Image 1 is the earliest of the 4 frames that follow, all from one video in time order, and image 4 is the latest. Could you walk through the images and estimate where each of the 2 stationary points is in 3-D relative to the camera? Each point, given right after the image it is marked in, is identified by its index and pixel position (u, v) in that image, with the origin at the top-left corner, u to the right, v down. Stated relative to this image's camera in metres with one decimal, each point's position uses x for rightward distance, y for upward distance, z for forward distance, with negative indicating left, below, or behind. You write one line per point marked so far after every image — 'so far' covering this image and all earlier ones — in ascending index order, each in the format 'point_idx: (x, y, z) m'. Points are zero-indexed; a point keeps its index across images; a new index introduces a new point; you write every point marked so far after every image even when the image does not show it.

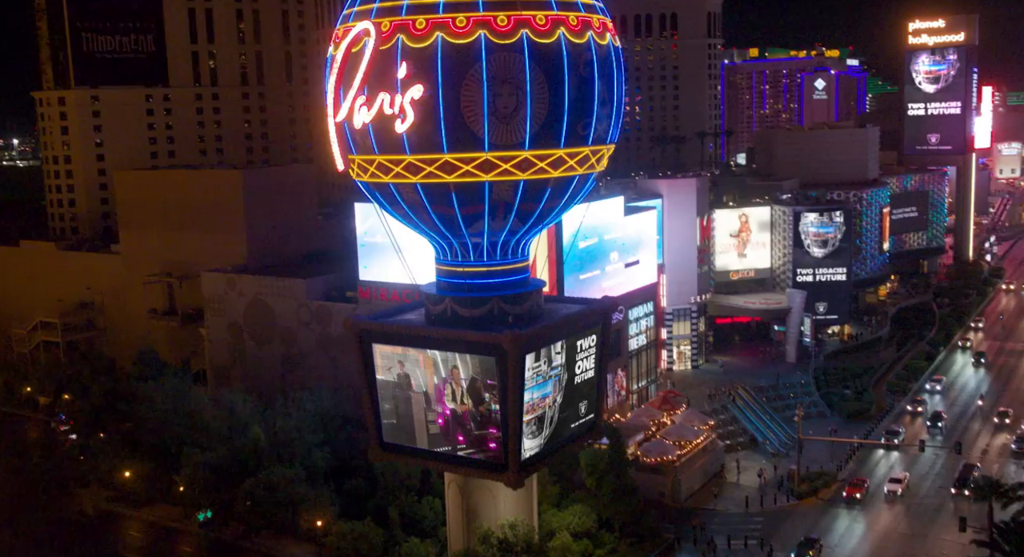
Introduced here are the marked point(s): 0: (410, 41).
0: (-1.9, +4.4, +19.5) m
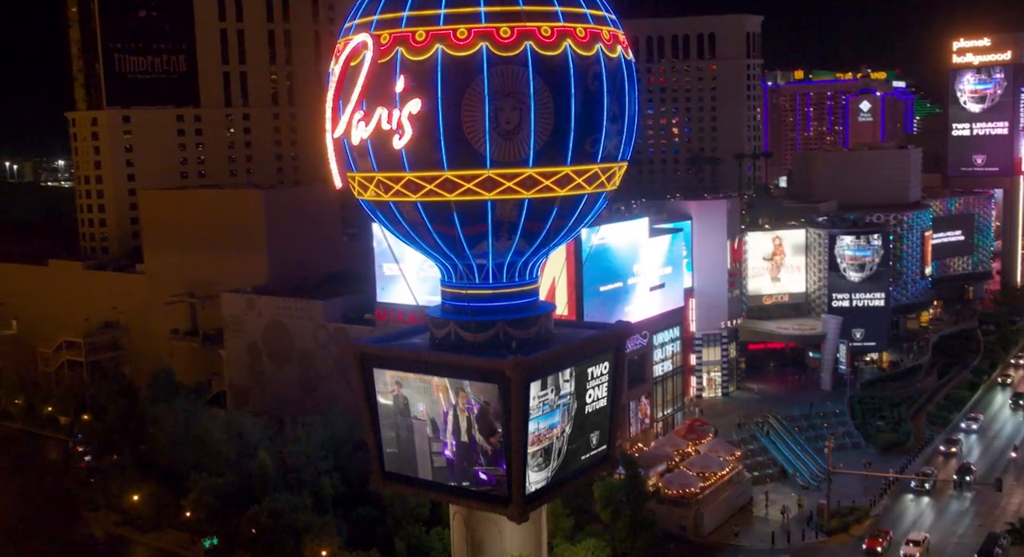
0: (-1.8, +4.0, +18.8) m
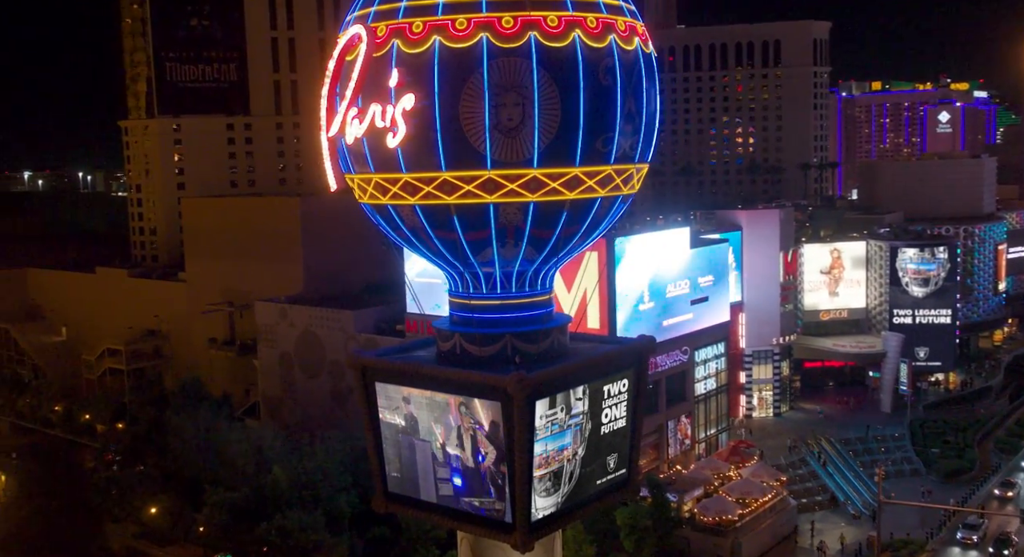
0: (-1.8, +3.9, +17.5) m
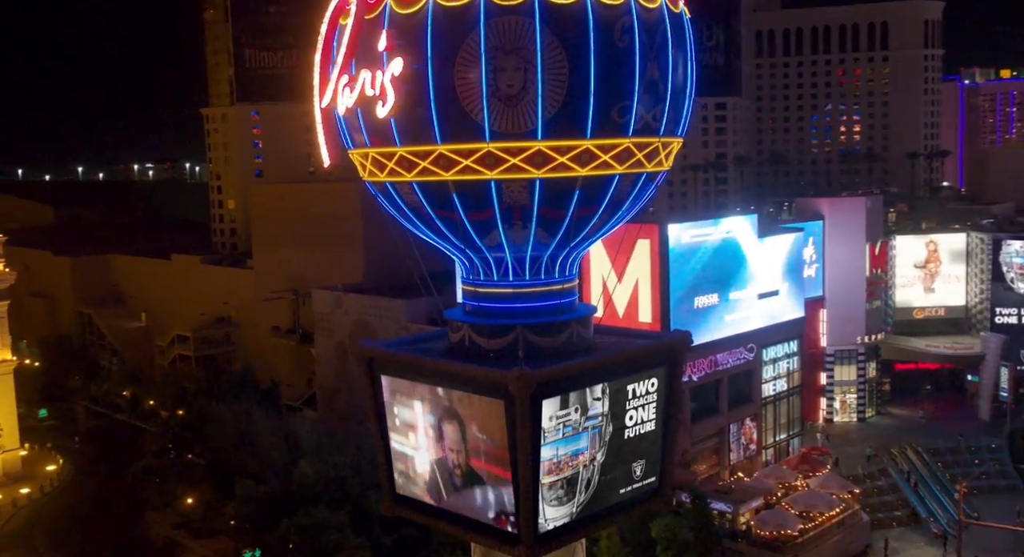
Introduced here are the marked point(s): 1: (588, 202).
0: (-1.7, +4.1, +15.9) m
1: (+1.2, +1.2, +16.6) m
